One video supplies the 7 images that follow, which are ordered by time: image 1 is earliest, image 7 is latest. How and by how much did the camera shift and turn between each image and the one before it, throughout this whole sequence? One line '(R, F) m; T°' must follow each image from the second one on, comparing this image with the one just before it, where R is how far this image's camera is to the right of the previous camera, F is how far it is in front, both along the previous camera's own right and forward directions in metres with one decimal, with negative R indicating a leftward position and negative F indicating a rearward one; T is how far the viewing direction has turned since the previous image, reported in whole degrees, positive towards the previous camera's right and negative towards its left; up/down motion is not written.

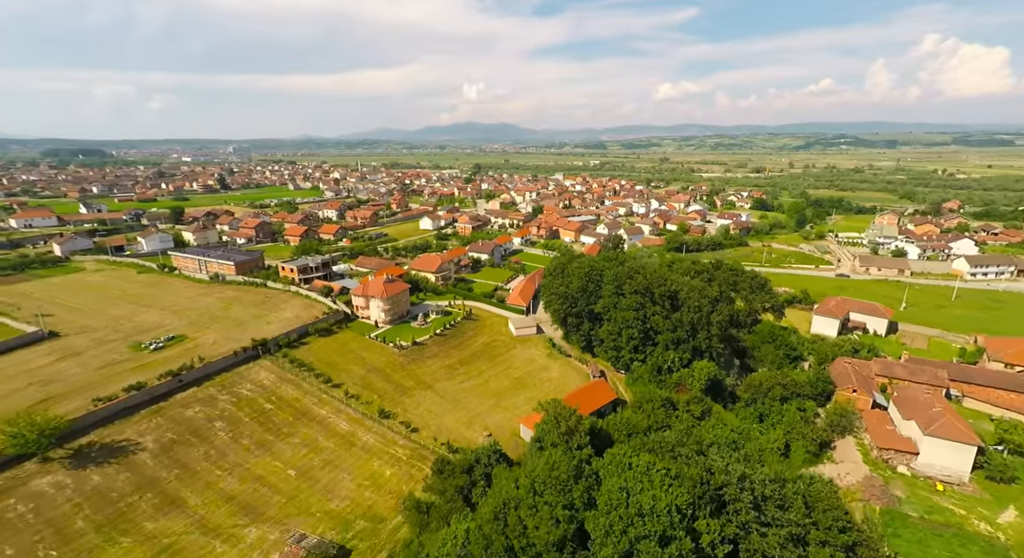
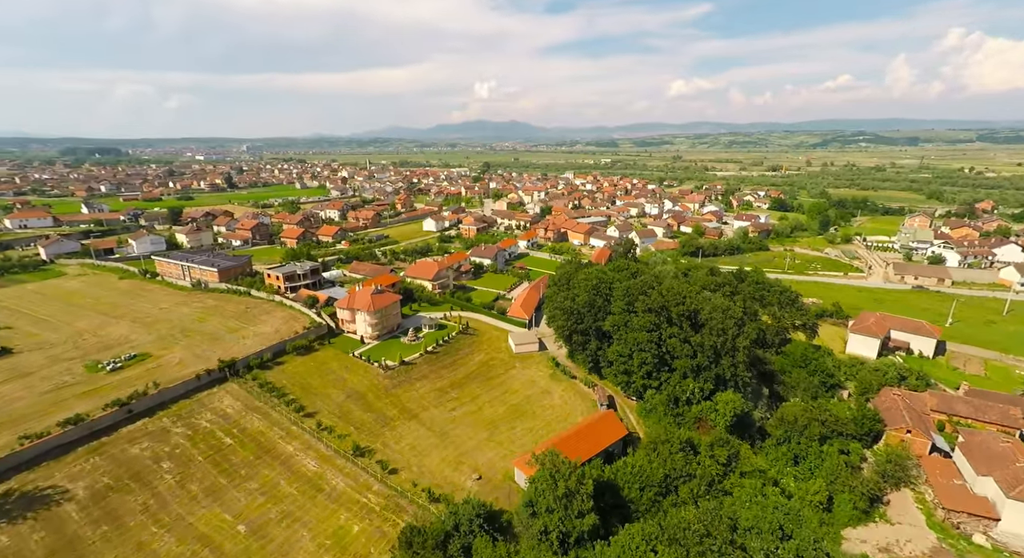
(+0.8, +3.8) m; -1°
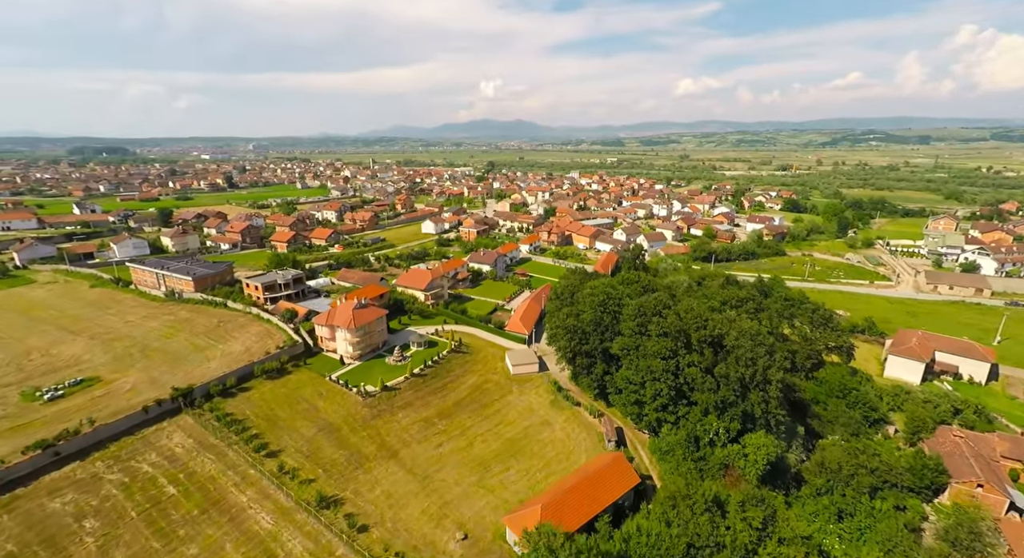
(+0.5, +3.7) m; -1°
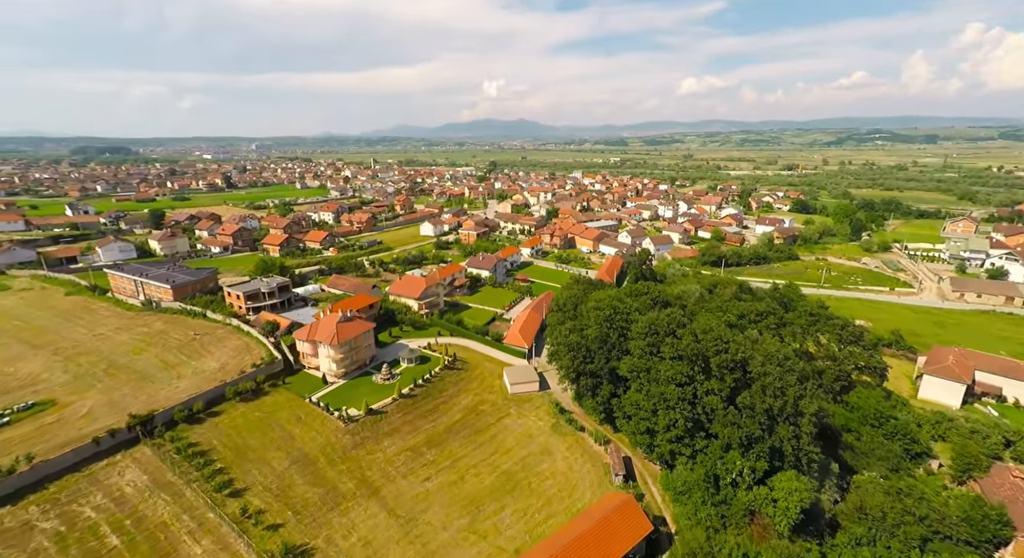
(+0.3, +2.7) m; 0°
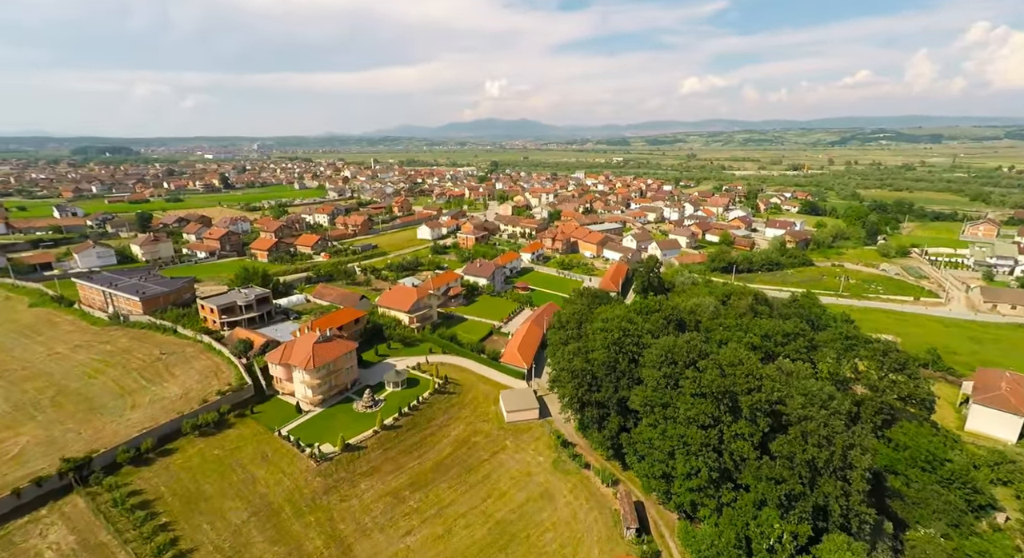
(+0.3, +3.2) m; 0°
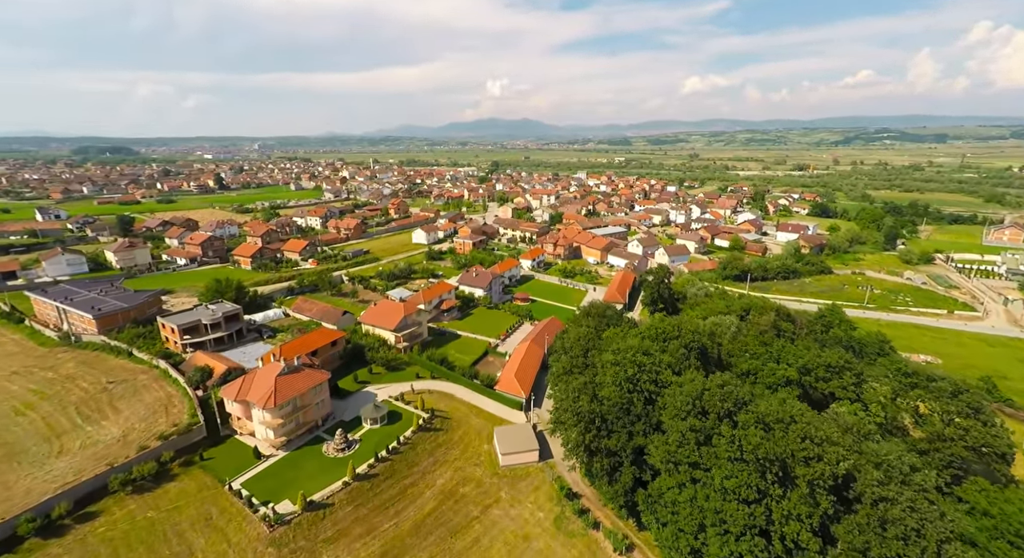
(+0.3, +3.8) m; 0°
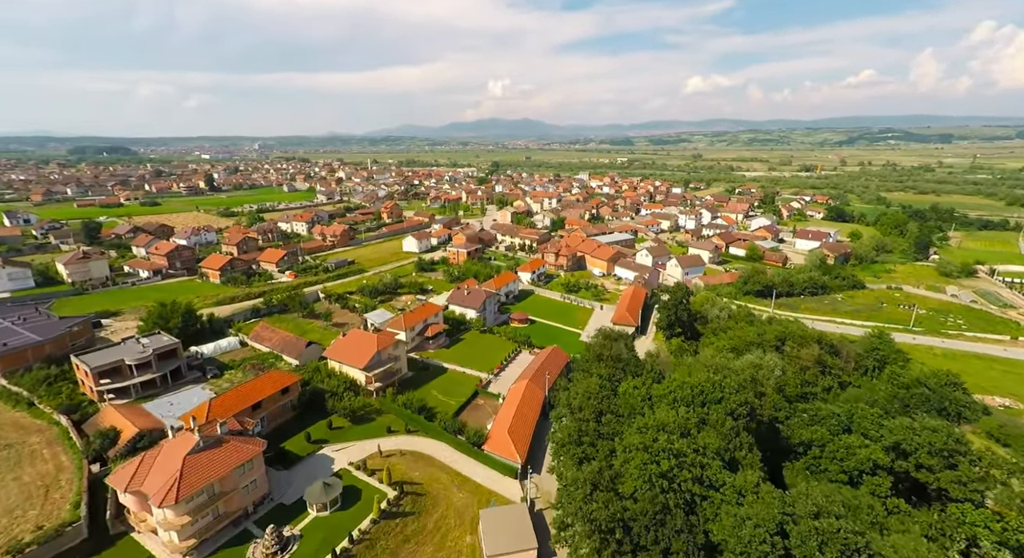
(+0.4, +5.9) m; 0°
